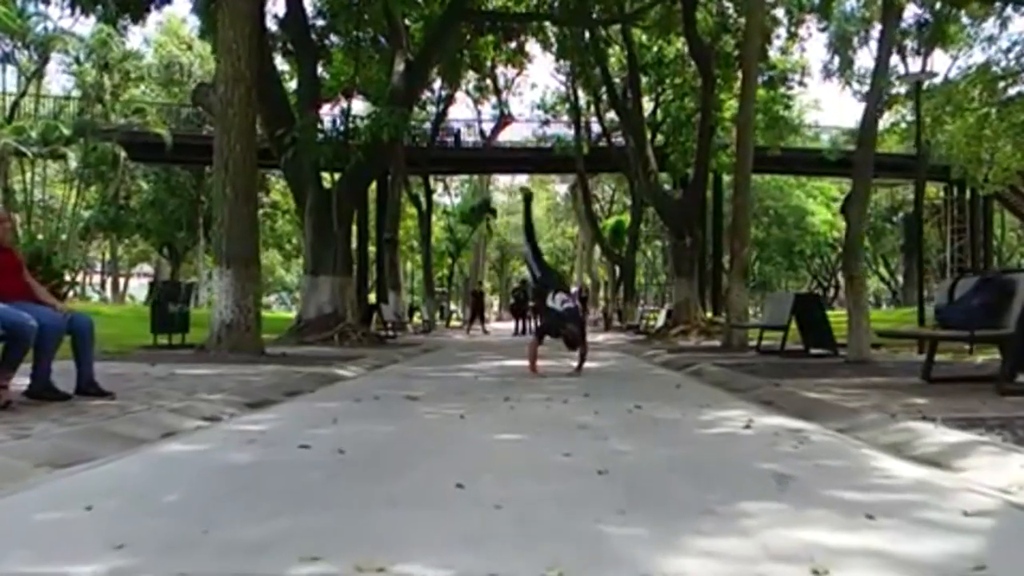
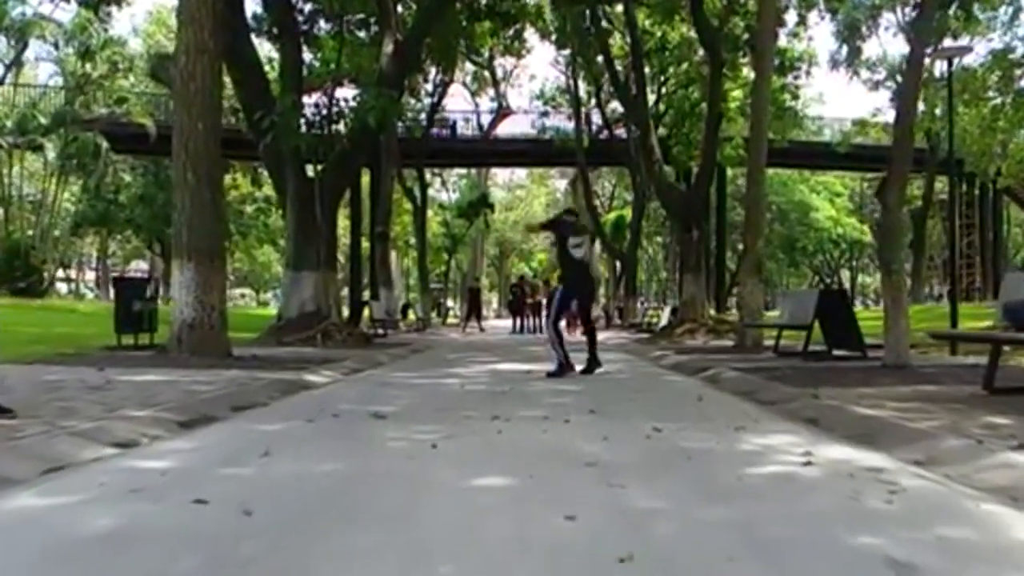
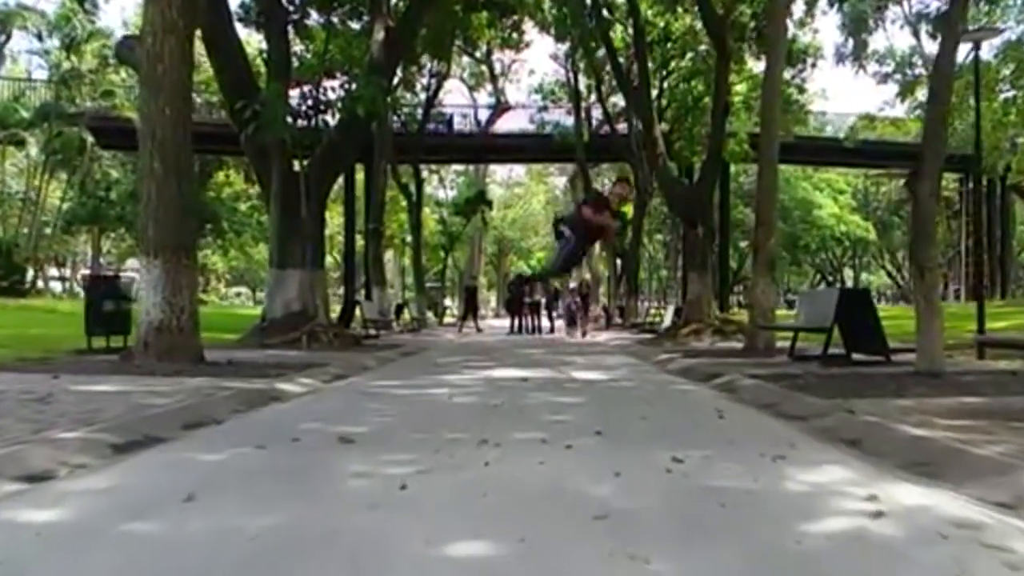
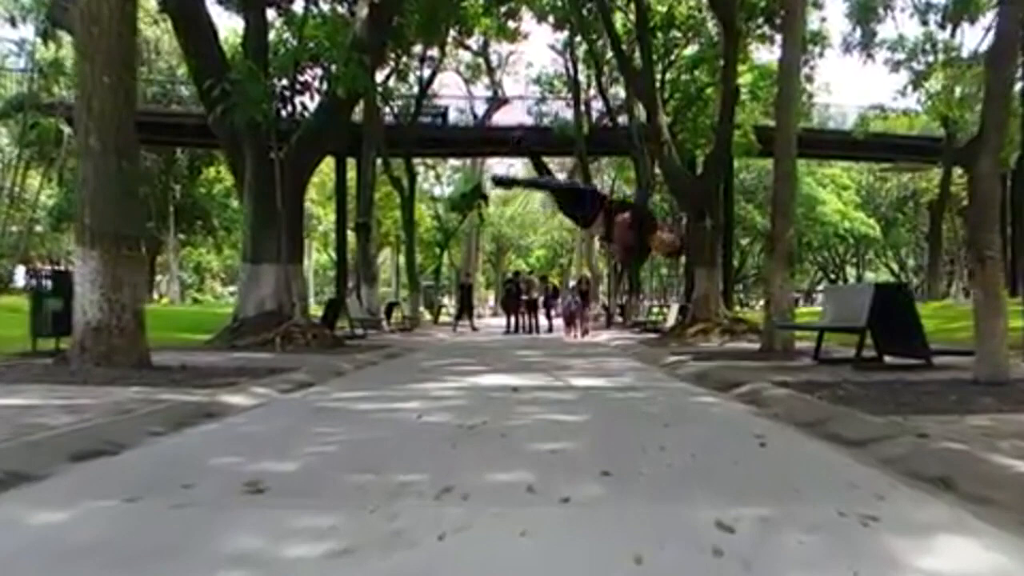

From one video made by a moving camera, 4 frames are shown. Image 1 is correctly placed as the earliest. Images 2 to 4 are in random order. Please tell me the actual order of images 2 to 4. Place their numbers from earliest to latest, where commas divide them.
2, 3, 4
